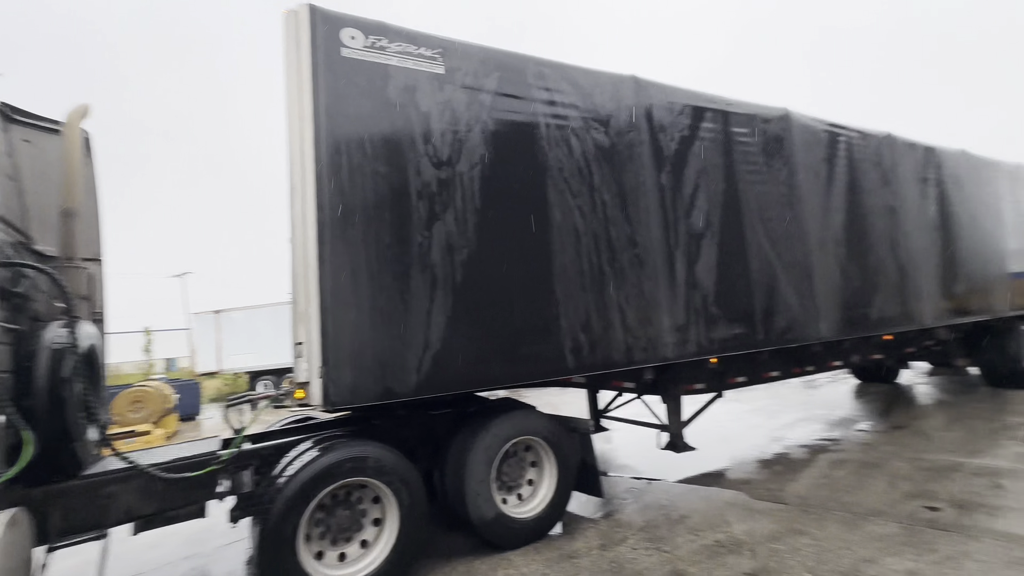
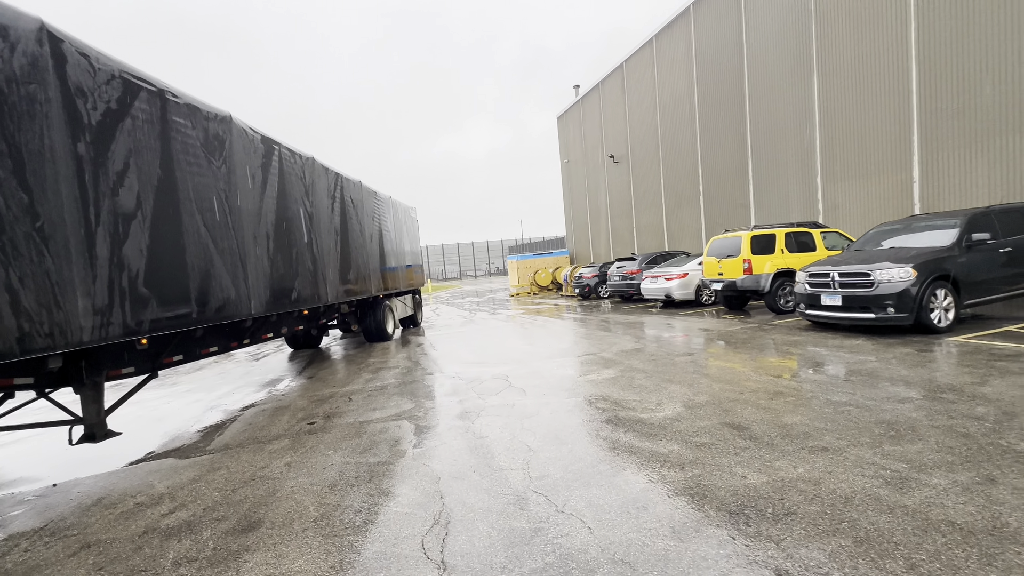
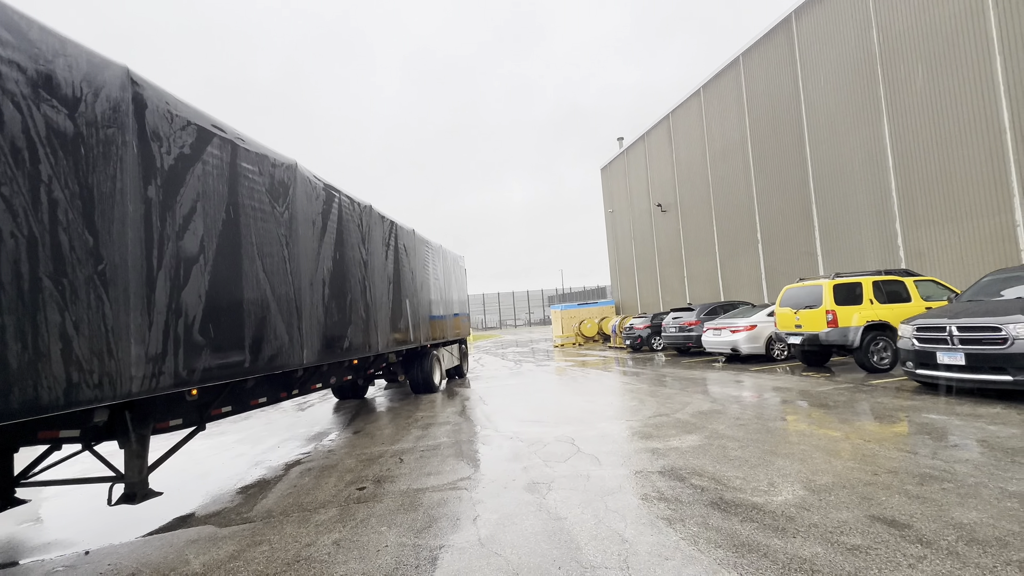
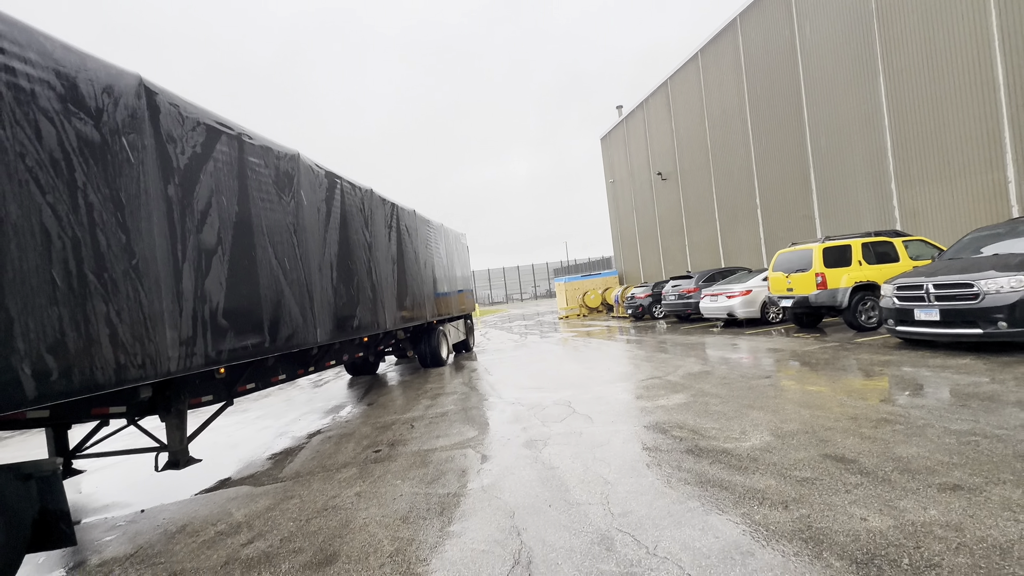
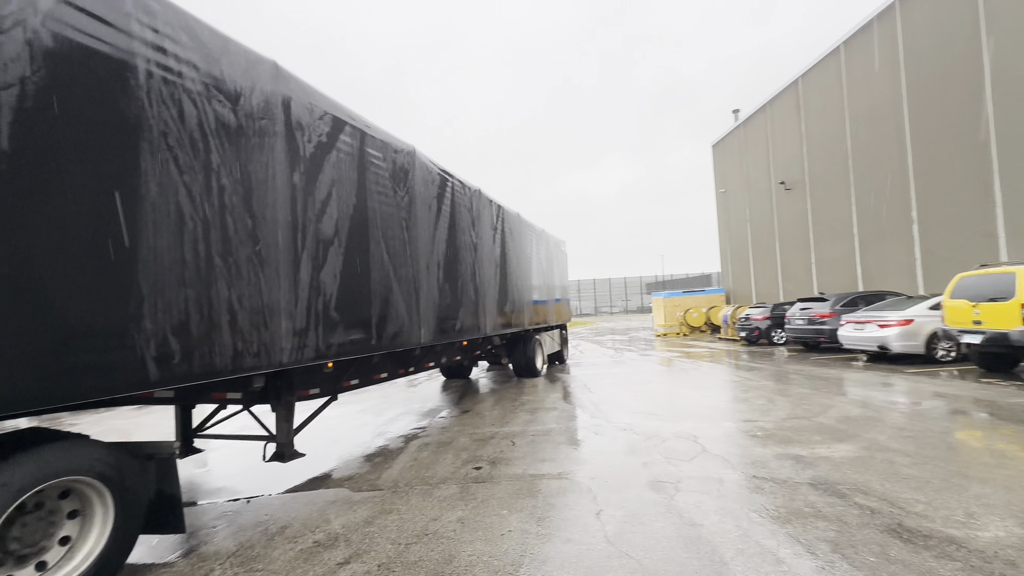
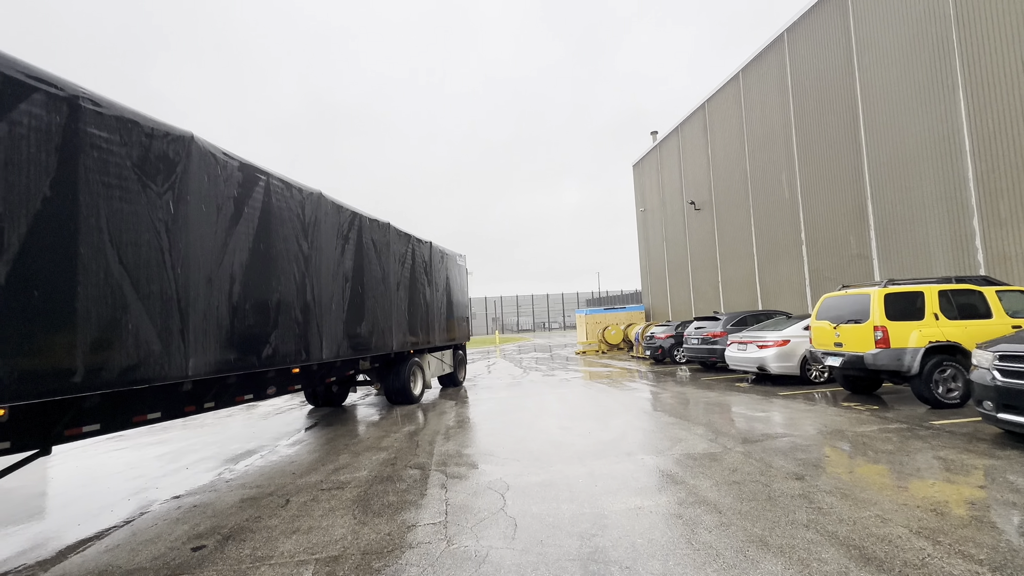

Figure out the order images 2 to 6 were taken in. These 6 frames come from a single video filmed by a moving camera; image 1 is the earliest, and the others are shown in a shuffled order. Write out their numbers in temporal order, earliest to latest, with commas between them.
5, 3, 4, 2, 6
